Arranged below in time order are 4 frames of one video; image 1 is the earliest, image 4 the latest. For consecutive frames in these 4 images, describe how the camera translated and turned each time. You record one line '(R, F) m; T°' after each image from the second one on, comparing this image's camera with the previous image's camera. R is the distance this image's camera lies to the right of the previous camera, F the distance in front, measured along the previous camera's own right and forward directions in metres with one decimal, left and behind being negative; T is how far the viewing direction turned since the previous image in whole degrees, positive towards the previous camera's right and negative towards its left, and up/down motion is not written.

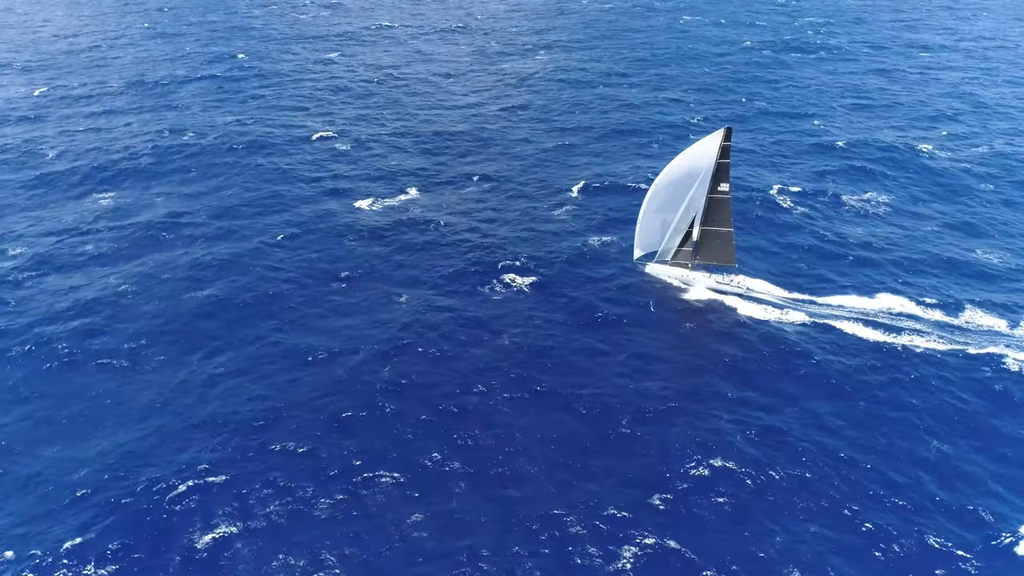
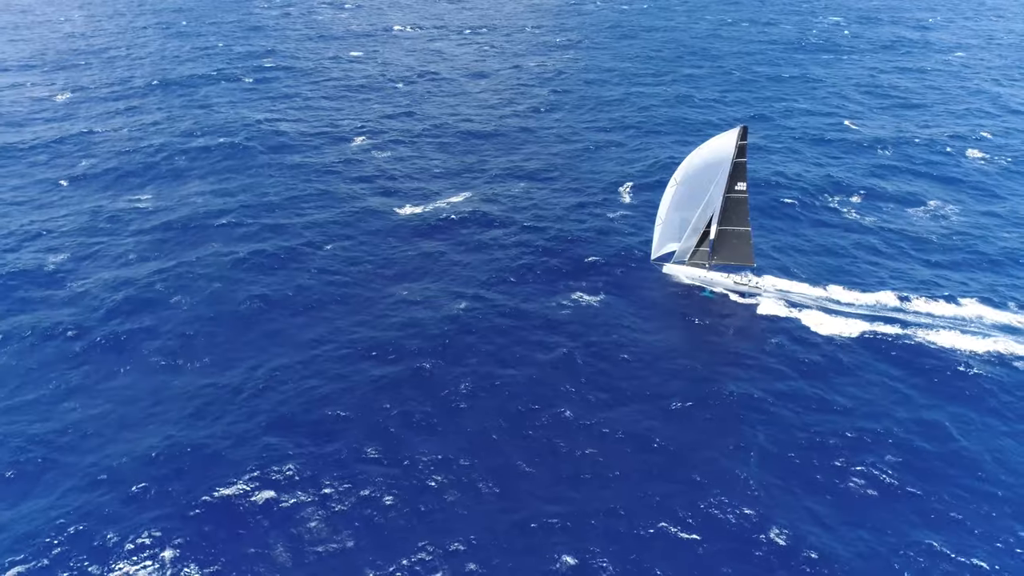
(-2.0, +0.9) m; -1°
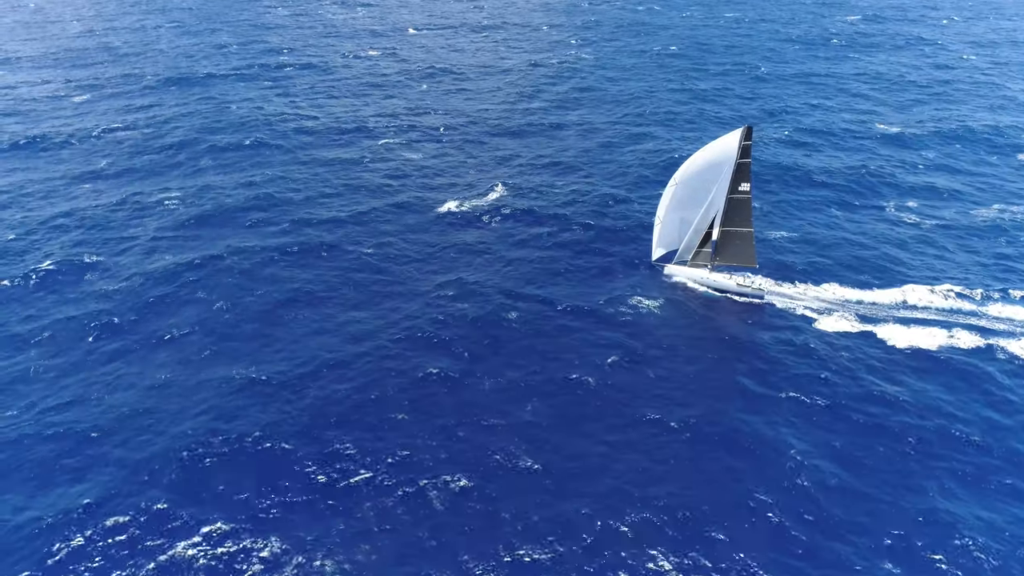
(-2.2, +1.1) m; 0°
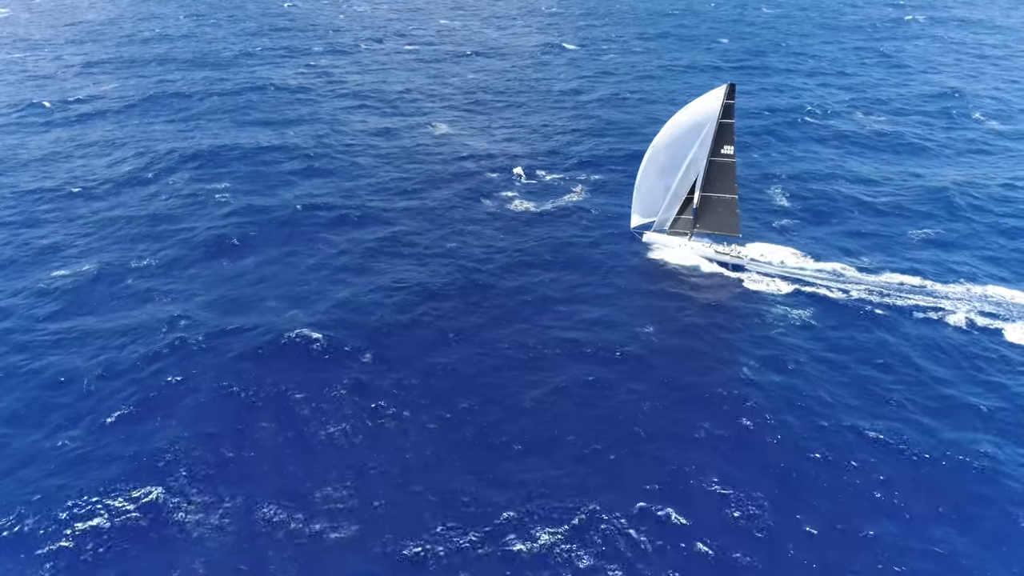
(+1.8, -0.1) m; -1°
